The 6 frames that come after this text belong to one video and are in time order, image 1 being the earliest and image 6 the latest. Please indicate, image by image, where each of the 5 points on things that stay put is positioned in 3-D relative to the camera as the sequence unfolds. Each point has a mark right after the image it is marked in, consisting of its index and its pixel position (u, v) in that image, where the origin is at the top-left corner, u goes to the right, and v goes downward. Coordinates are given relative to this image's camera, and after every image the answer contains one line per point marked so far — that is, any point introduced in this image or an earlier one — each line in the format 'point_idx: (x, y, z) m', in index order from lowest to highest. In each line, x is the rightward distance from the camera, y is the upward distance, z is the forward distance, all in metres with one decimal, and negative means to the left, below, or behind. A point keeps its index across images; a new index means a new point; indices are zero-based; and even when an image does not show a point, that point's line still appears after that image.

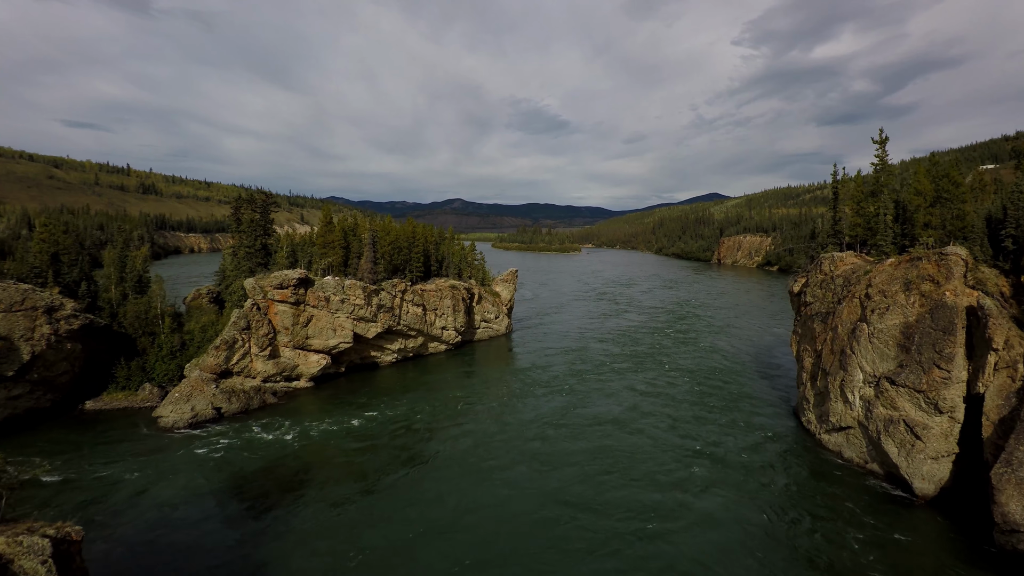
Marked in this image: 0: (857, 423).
0: (+11.3, -4.4, +18.6) m
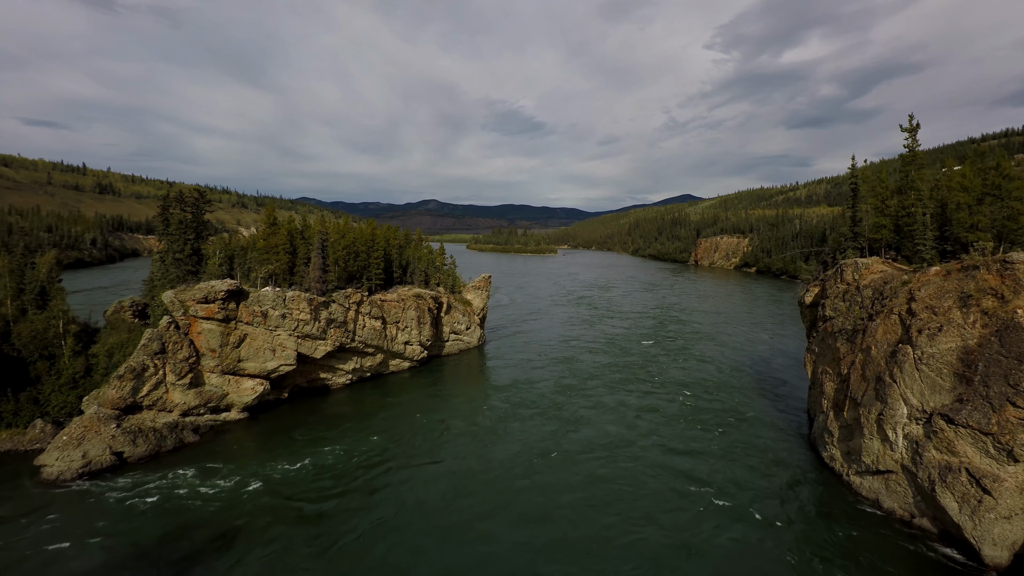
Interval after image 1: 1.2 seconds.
0: (+10.4, -4.8, +15.3) m
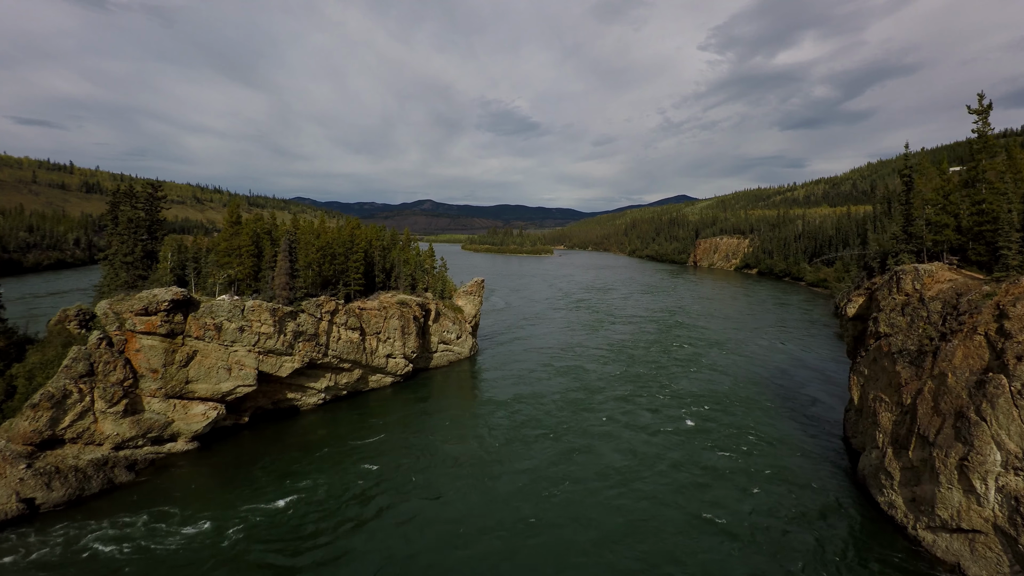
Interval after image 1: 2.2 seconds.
0: (+10.3, -5.1, +12.2) m
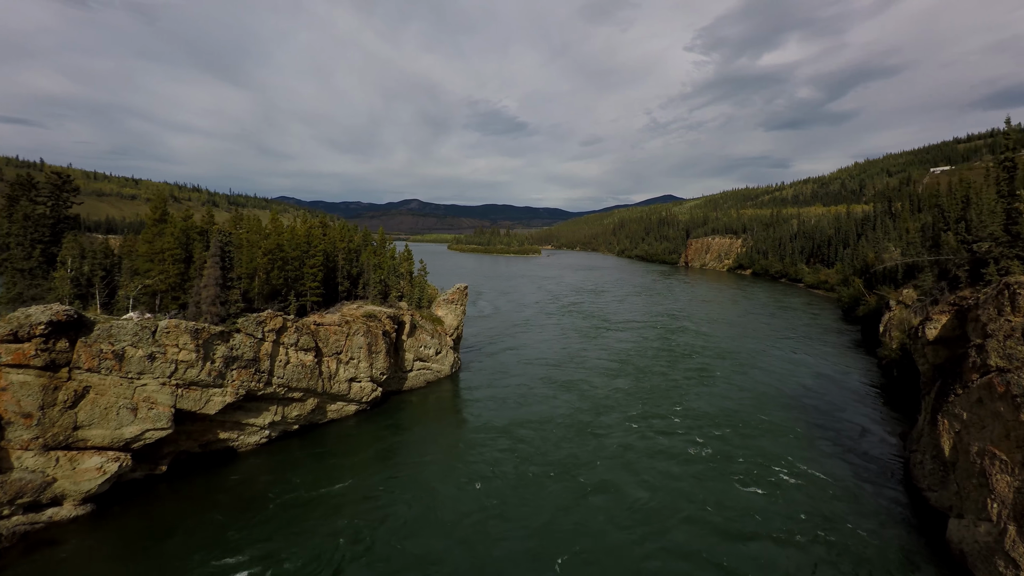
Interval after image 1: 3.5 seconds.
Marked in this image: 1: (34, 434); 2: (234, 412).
0: (+10.1, -5.5, +8.2) m
1: (-11.9, -3.6, +14.1) m
2: (-9.0, -4.0, +18.5) m
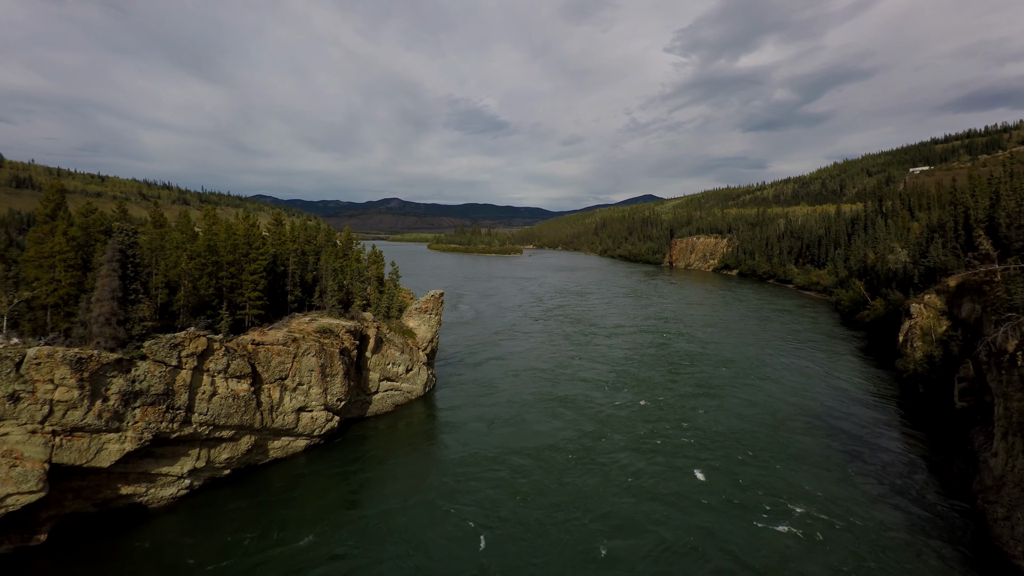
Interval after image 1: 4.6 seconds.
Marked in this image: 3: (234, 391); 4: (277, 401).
0: (+10.0, -5.8, +4.8) m
1: (-12.2, -4.0, +10.0) m
2: (-9.4, -4.4, +14.6) m
3: (-7.9, -2.9, +16.2) m
4: (-7.4, -3.5, +17.8) m
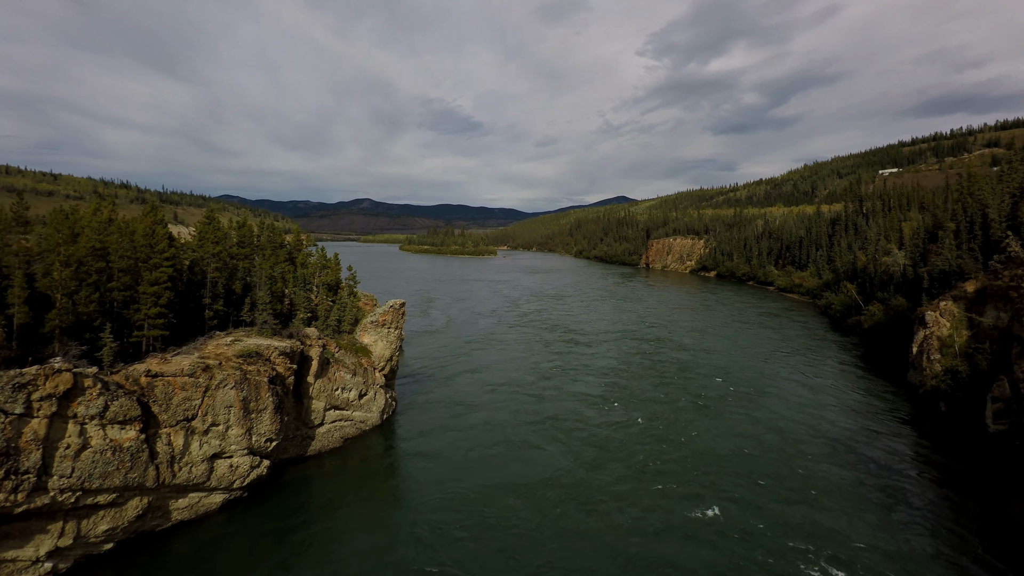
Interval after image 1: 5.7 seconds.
0: (+9.9, -6.1, +1.7) m
1: (-12.5, -4.3, +5.9) m
2: (-10.0, -4.7, +10.6) m
3: (-8.5, -3.3, +12.3) m
4: (-8.0, -3.9, +13.8) m
